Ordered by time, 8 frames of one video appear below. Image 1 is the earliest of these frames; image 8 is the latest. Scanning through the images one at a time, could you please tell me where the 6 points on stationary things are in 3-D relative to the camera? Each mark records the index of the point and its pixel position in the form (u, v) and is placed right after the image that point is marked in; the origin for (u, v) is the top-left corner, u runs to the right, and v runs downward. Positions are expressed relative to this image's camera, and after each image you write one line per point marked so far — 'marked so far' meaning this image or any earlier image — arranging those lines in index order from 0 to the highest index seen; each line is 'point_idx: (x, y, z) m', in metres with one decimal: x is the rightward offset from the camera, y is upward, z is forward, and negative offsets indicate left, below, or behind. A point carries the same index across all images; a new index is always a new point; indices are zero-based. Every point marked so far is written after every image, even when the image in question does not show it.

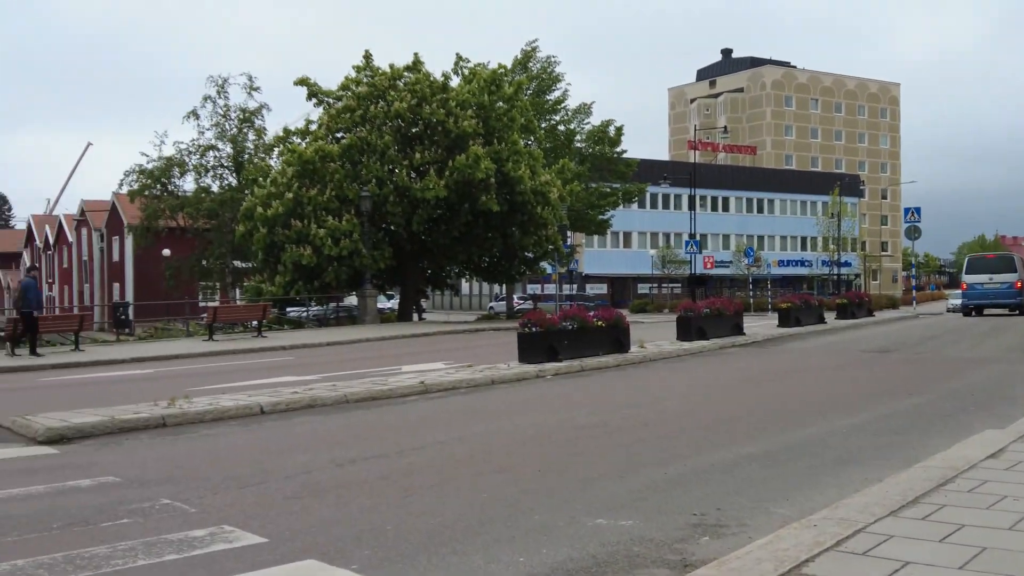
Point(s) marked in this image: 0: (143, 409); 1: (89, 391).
0: (-3.6, -1.2, +10.0) m
1: (-5.9, -1.5, +14.1) m
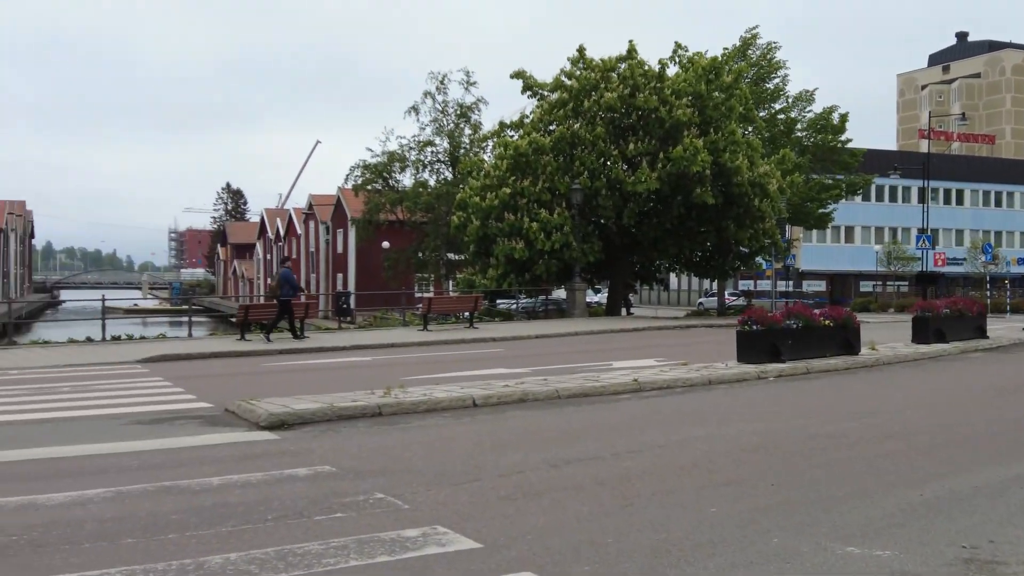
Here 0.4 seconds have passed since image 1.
0: (-1.5, -1.1, +10.0) m
1: (-2.9, -1.3, +14.5) m
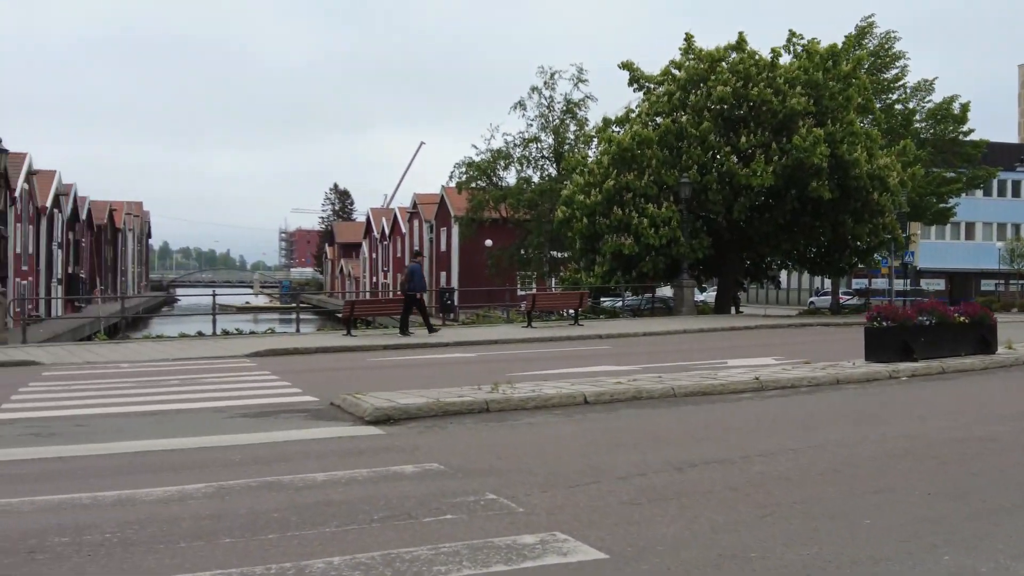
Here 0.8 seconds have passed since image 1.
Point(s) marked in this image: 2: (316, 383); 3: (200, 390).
0: (-0.4, -1.0, +9.6) m
1: (-1.3, -1.2, +14.2) m
2: (-2.7, -1.3, +13.7) m
3: (-4.0, -1.3, +13.0) m
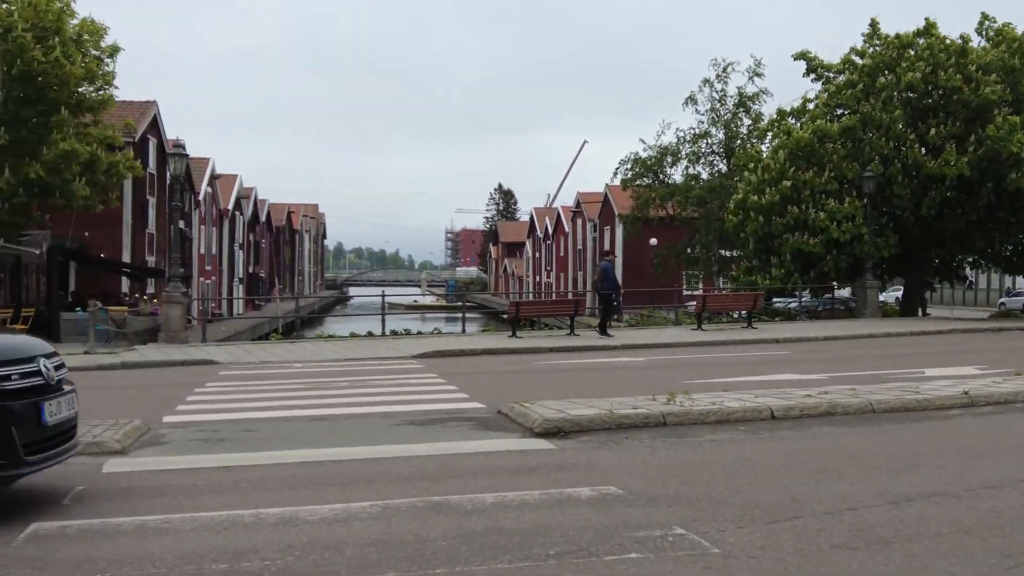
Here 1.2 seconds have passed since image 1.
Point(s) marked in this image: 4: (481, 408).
0: (+1.2, -1.0, +9.0) m
1: (+1.0, -1.2, +13.7) m
2: (-0.4, -1.3, +13.4) m
3: (-1.8, -1.3, +12.9) m
4: (-0.3, -1.2, +10.1) m
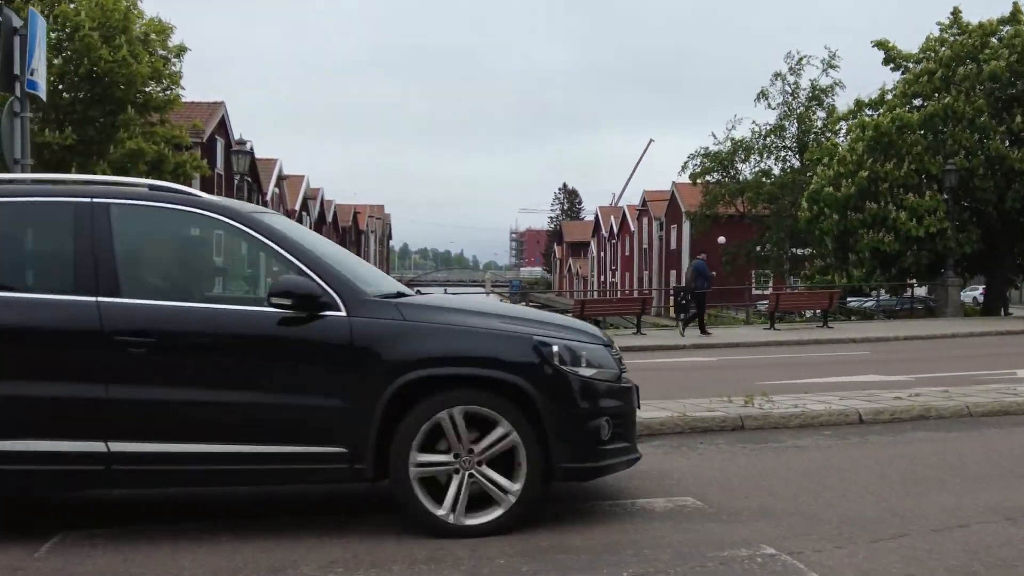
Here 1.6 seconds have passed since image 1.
0: (+1.7, -1.0, +8.4) m
1: (+1.8, -1.2, +13.1) m
2: (+0.4, -1.3, +12.8) m
3: (-1.0, -1.3, +12.5) m
4: (+0.3, -1.2, +9.6) m
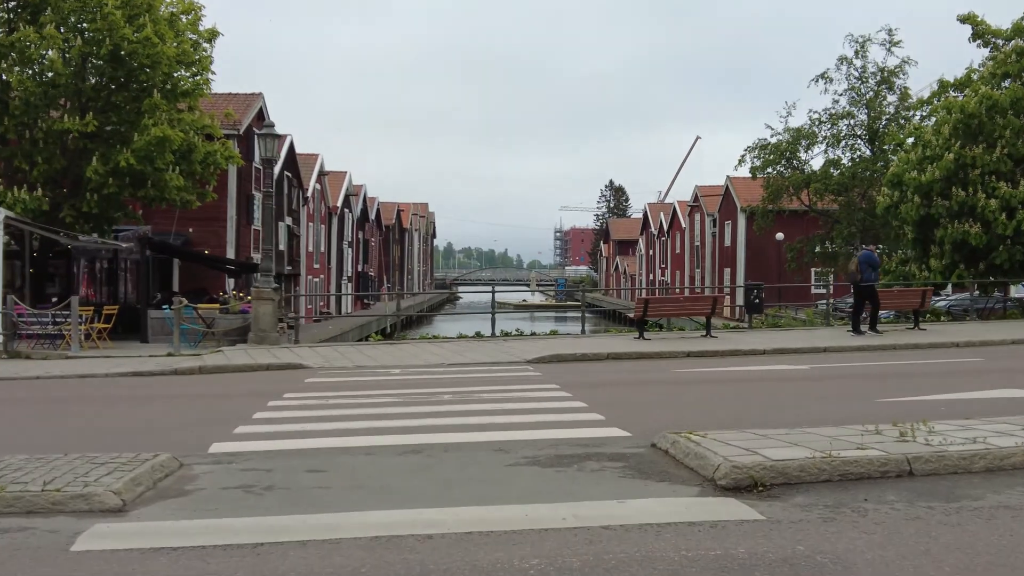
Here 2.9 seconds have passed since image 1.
0: (+2.2, -1.0, +6.3) m
1: (+2.5, -1.1, +10.9) m
2: (+1.1, -1.2, +10.7) m
3: (-0.4, -1.2, +10.5) m
4: (+0.8, -1.1, +7.5) m
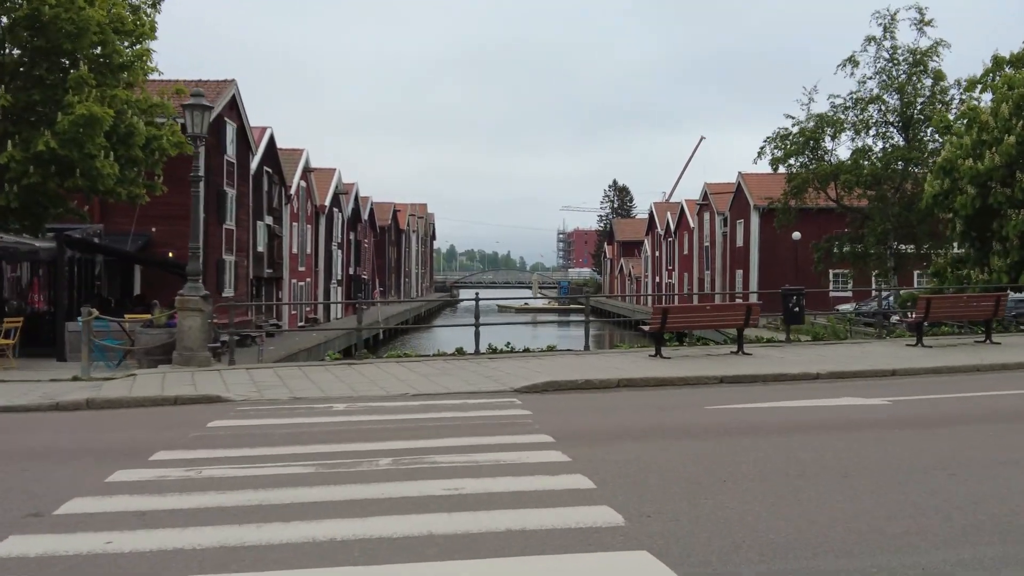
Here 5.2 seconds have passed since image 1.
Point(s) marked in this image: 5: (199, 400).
0: (+2.0, -1.0, +2.7) m
1: (+2.3, -1.2, +7.4) m
2: (+0.9, -1.3, +7.2) m
3: (-0.6, -1.3, +7.0) m
4: (+0.6, -1.2, +3.9) m
5: (-3.6, -1.3, +11.7) m
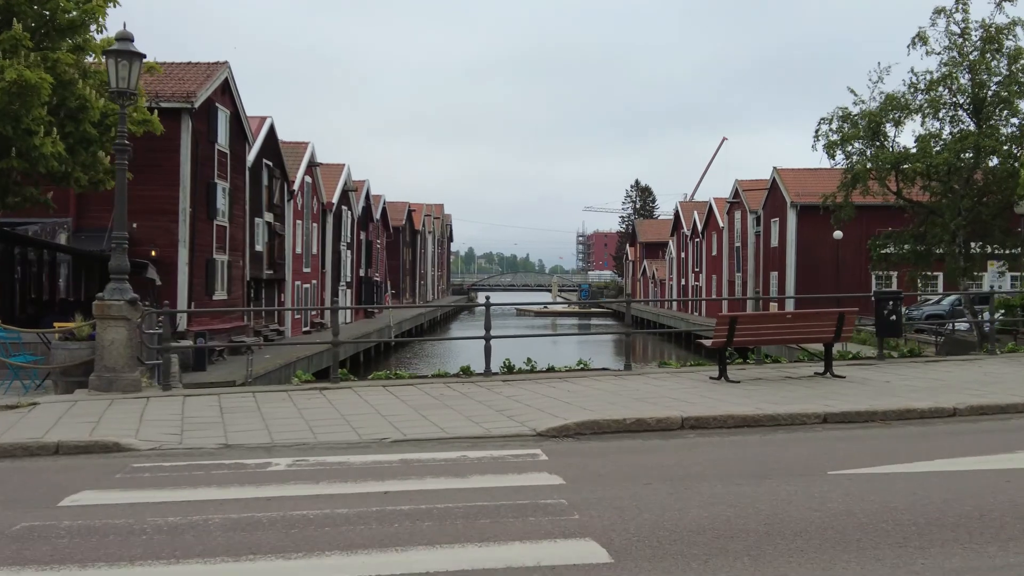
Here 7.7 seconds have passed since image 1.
0: (+2.0, -1.0, -0.8) m
1: (+2.4, -1.2, +3.9) m
2: (+1.0, -1.3, +3.7) m
3: (-0.5, -1.3, +3.5) m
4: (+0.7, -1.2, +0.4) m
5: (-3.5, -1.3, +8.3) m
